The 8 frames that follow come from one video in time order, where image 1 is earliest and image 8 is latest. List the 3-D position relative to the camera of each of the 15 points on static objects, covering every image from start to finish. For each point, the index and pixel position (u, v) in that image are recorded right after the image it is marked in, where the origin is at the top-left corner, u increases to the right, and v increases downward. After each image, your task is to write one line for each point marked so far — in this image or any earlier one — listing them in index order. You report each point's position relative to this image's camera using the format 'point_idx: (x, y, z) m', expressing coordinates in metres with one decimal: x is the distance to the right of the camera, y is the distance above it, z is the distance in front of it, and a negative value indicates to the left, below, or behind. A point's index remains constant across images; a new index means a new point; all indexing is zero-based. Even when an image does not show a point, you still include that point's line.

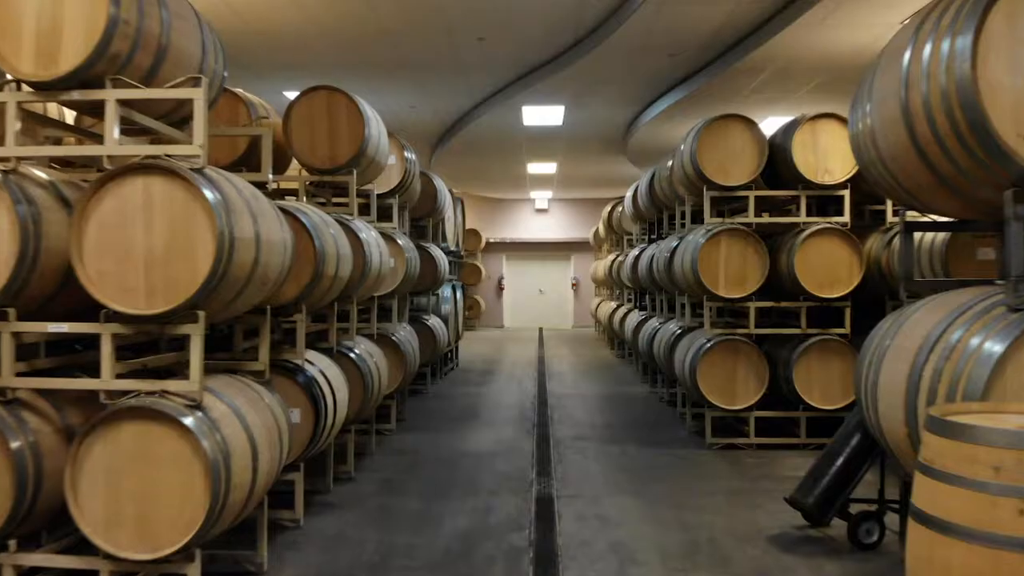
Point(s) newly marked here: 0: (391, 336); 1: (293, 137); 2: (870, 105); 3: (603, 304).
0: (-0.8, -0.3, +6.3) m
1: (-1.2, +0.8, +5.2) m
2: (+1.4, +0.7, +3.7) m
3: (+1.4, -0.2, +14.2) m
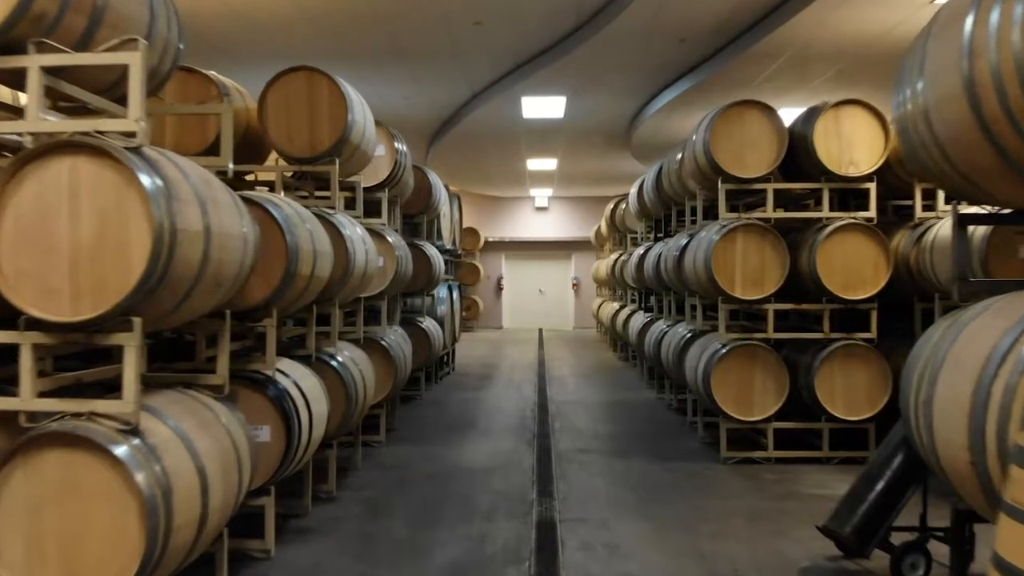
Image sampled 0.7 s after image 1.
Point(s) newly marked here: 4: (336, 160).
0: (-0.8, -0.3, +5.8) m
1: (-1.2, +0.8, +4.7) m
2: (+1.4, +0.7, +3.2) m
3: (+1.4, -0.2, +13.7) m
4: (-0.9, +0.6, +4.7) m
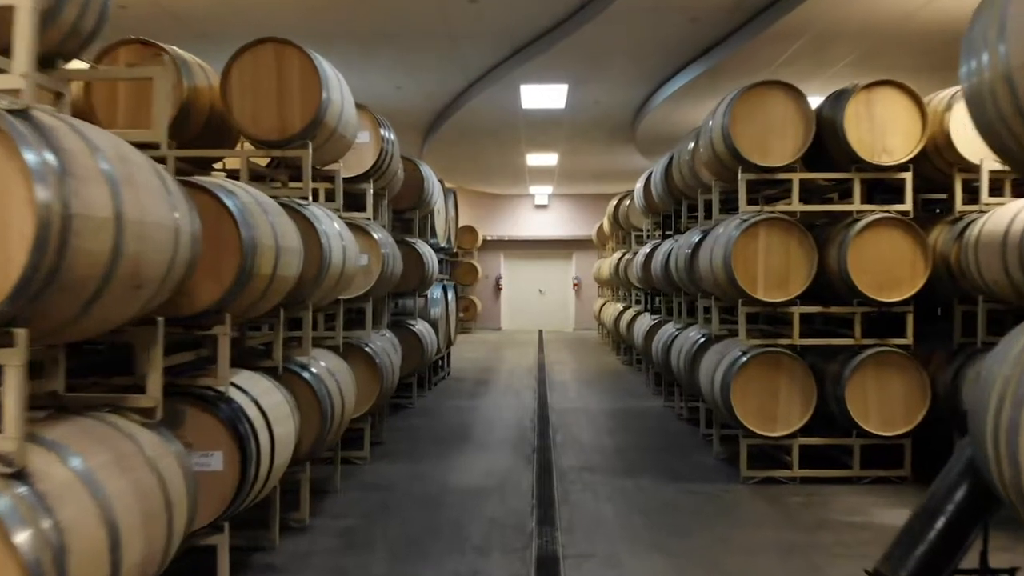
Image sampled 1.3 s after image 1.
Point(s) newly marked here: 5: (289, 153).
0: (-0.8, -0.3, +5.3) m
1: (-1.2, +0.8, +4.1) m
2: (+1.4, +0.7, +2.6) m
3: (+1.3, -0.2, +13.2) m
4: (-0.9, +0.6, +4.2) m
5: (-1.0, +0.6, +4.1) m
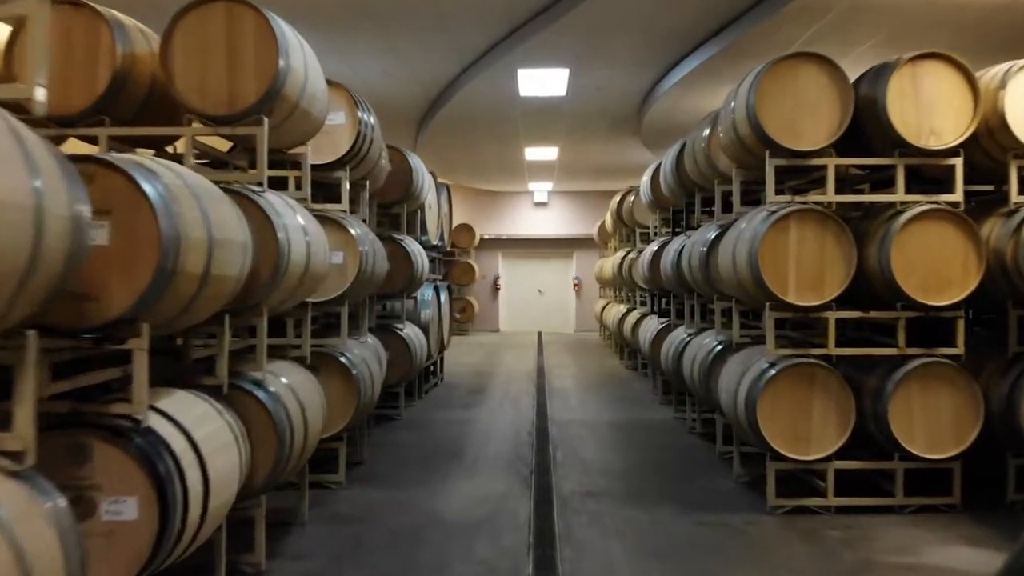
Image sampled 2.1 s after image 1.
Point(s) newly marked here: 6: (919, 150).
0: (-0.9, -0.3, +4.7) m
1: (-1.2, +0.8, +3.5) m
2: (+1.3, +0.7, +2.0) m
3: (+1.3, -0.2, +12.6) m
4: (-0.9, +0.6, +3.5) m
5: (-1.0, +0.6, +3.5) m
6: (+1.9, +0.6, +4.4) m
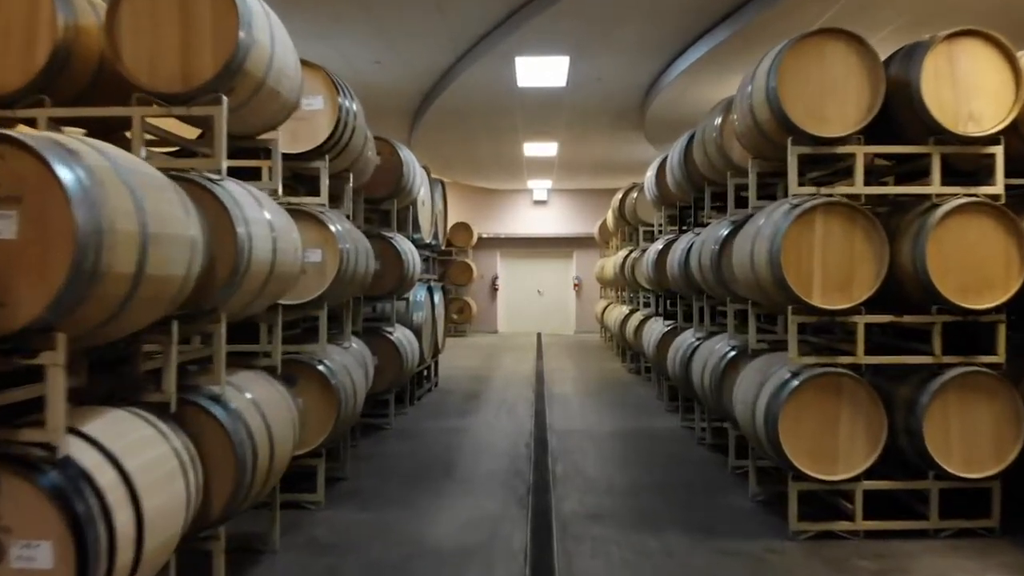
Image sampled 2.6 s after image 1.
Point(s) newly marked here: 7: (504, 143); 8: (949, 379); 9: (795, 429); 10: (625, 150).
0: (-0.9, -0.3, +4.2) m
1: (-1.3, +0.8, +3.1) m
2: (+1.3, +0.7, +1.6) m
3: (+1.3, -0.2, +12.1) m
4: (-0.9, +0.6, +3.1) m
5: (-1.0, +0.6, +3.1) m
6: (+1.9, +0.6, +4.0) m
7: (-0.1, +1.7, +11.4) m
8: (+1.8, -0.4, +3.9) m
9: (+1.1, -0.6, +3.8) m
10: (+1.4, +1.7, +11.8) m
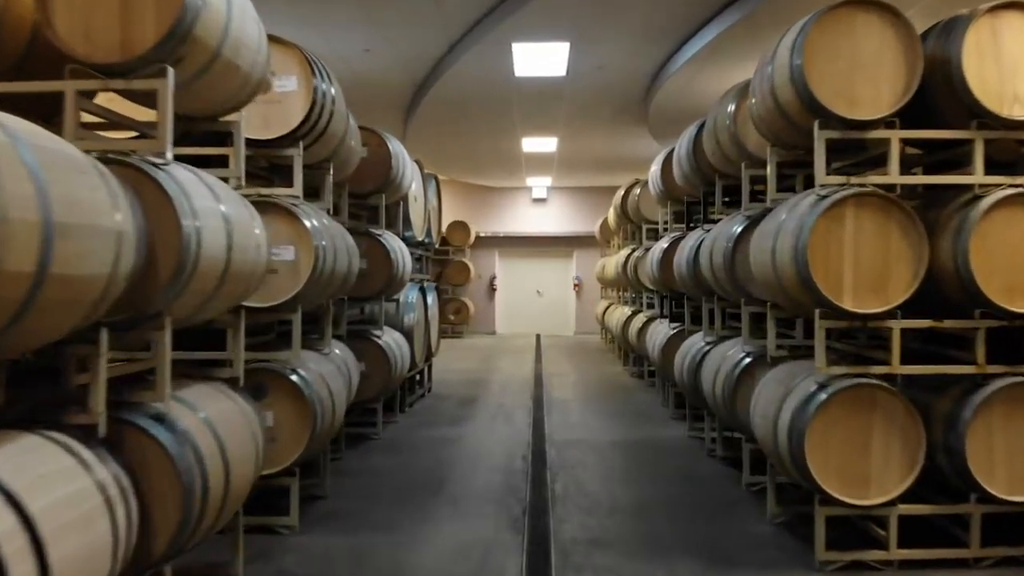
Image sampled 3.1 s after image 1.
0: (-0.9, -0.3, +3.8) m
1: (-1.3, +0.8, +2.7) m
2: (+1.3, +0.7, +1.2) m
3: (+1.3, -0.2, +11.7) m
4: (-1.0, +0.6, +2.7) m
5: (-1.0, +0.6, +2.7) m
6: (+1.8, +0.6, +3.6) m
7: (-0.1, +1.7, +11.0) m
8: (+1.7, -0.4, +3.4) m
9: (+1.1, -0.6, +3.4) m
10: (+1.4, +1.7, +11.4) m
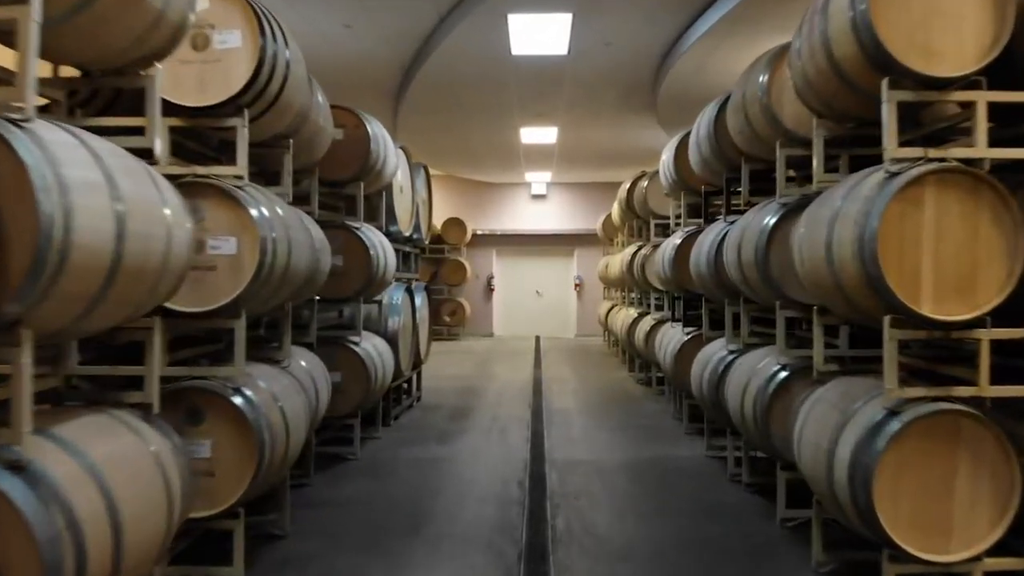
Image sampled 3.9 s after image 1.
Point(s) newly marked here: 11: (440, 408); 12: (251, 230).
0: (-0.9, -0.3, +3.1) m
1: (-1.3, +0.8, +1.9) m
2: (+1.3, +0.7, +0.5) m
3: (+1.2, -0.2, +11.0) m
4: (-1.0, +0.6, +2.0) m
5: (-1.1, +0.6, +2.0) m
6: (+1.8, +0.6, +2.9) m
7: (-0.2, +1.7, +10.3) m
8: (+1.7, -0.4, +2.7) m
9: (+1.1, -0.6, +2.7) m
10: (+1.3, +1.7, +10.7) m
11: (-0.6, -0.9, +7.3) m
12: (-0.9, +0.2, +3.1) m
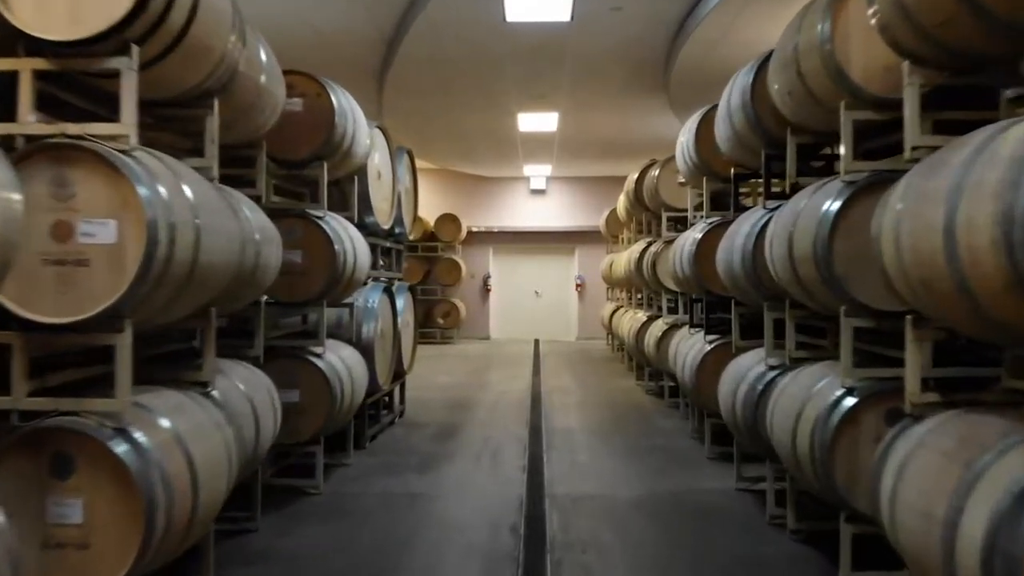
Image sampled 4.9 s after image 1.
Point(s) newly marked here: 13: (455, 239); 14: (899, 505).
0: (-1.0, -0.4, +2.3) m
1: (-1.3, +0.8, +1.1) m
2: (+1.2, +0.7, -0.4) m
3: (+1.2, -0.2, +10.2) m
4: (-1.0, +0.6, +1.1) m
5: (-1.1, +0.6, +1.1) m
6: (+1.8, +0.6, +2.0) m
7: (-0.2, +1.7, +9.4) m
8: (+1.7, -0.4, +1.9) m
9: (+1.1, -0.6, +1.9) m
10: (+1.3, +1.7, +9.8) m
11: (-0.6, -0.9, +6.4) m
12: (-0.9, +0.2, +2.3) m
13: (-0.9, +0.7, +14.1) m
14: (+0.9, -0.5, +2.3) m
